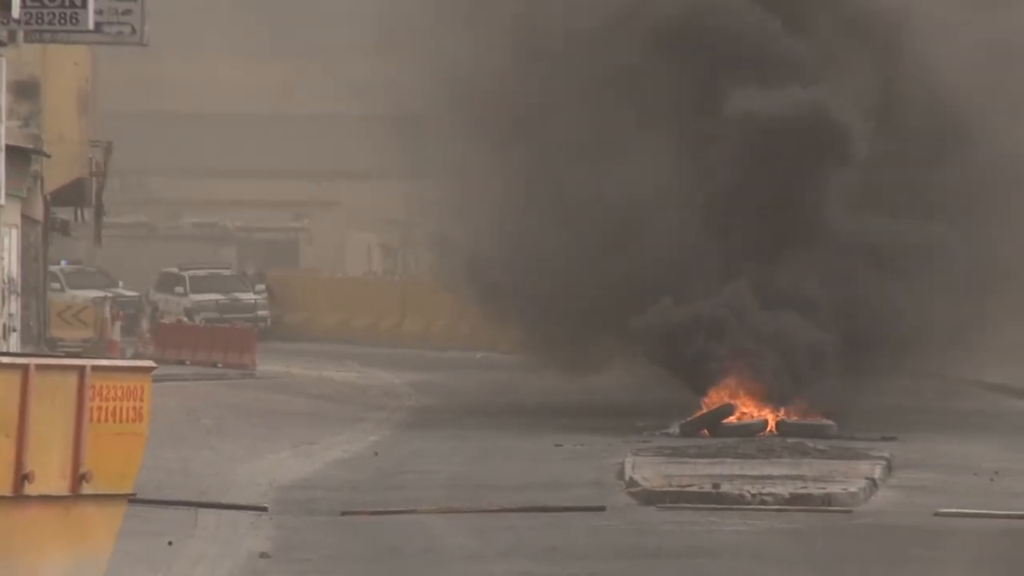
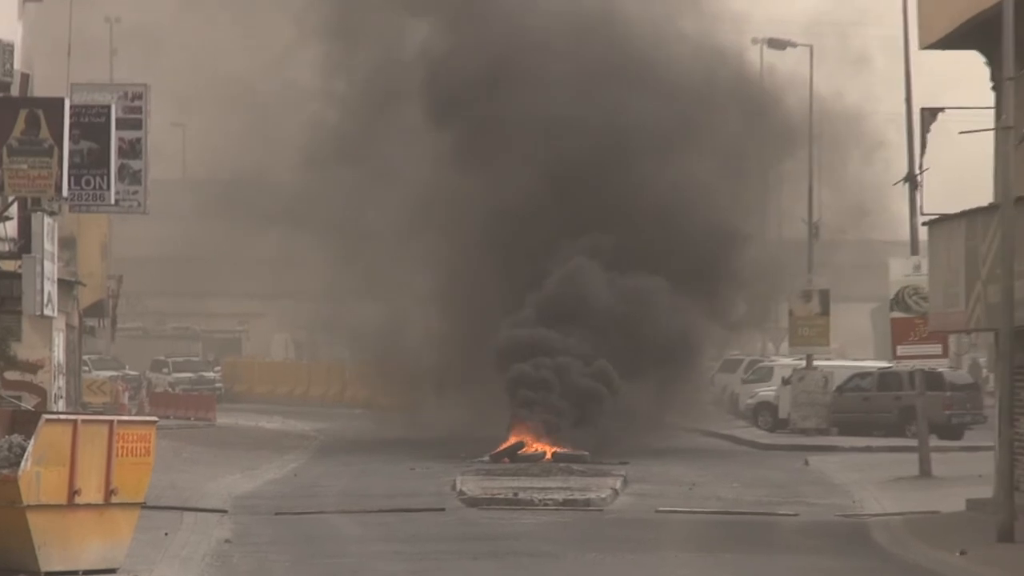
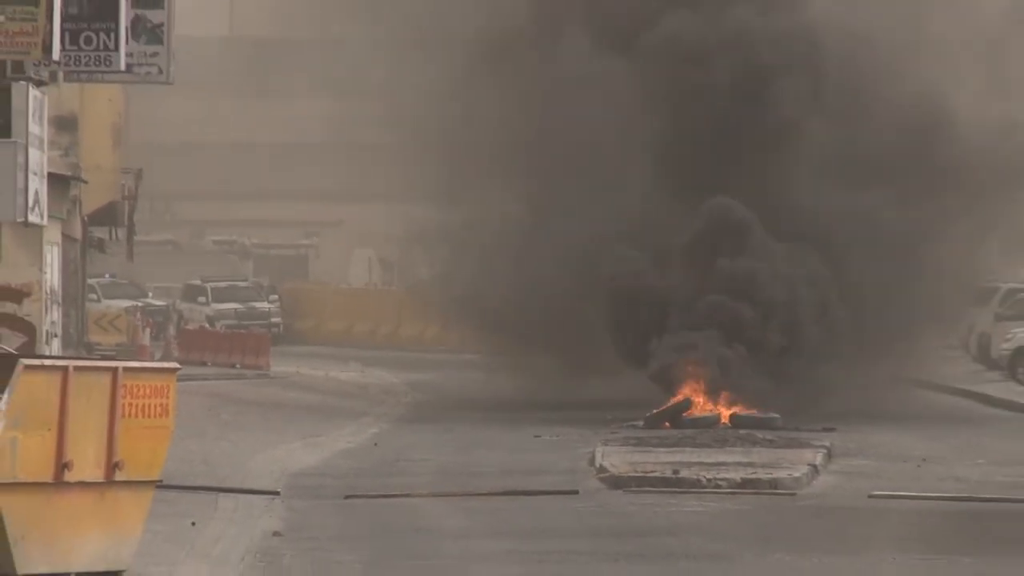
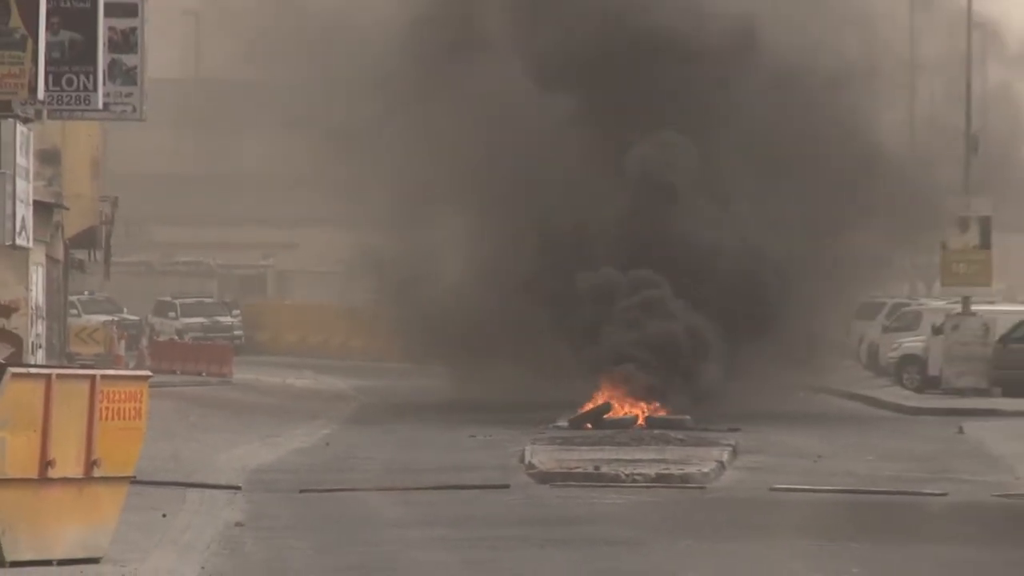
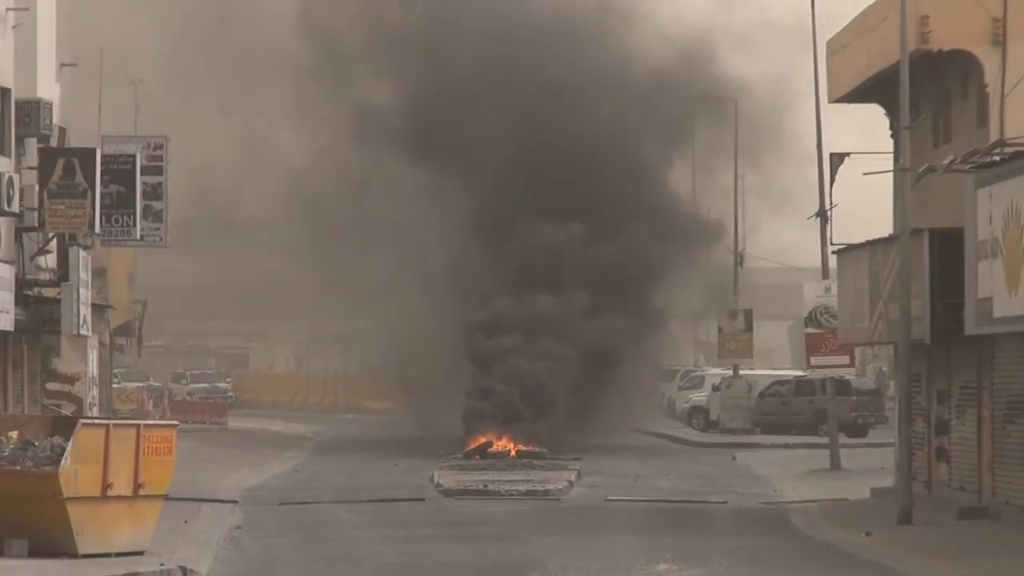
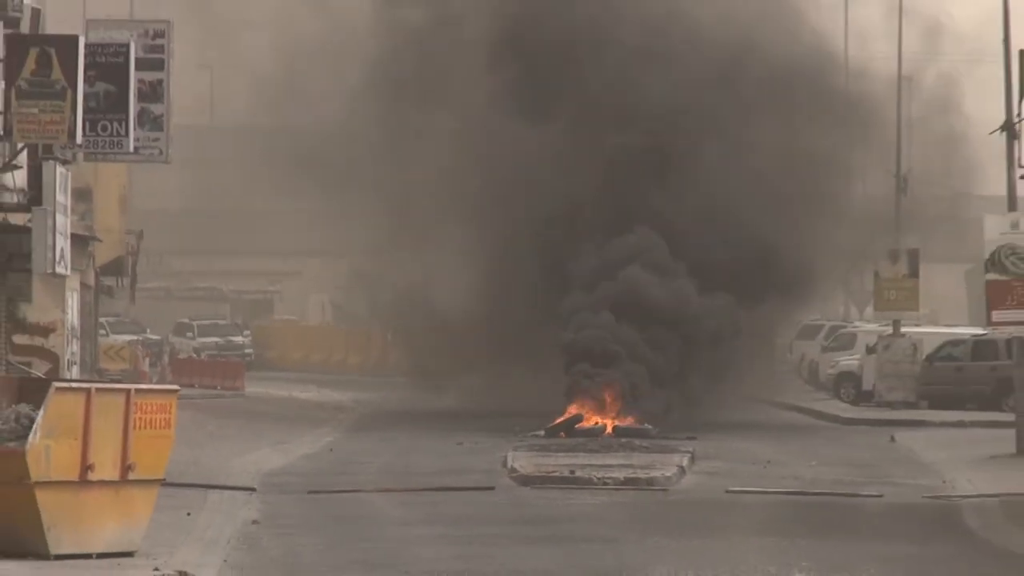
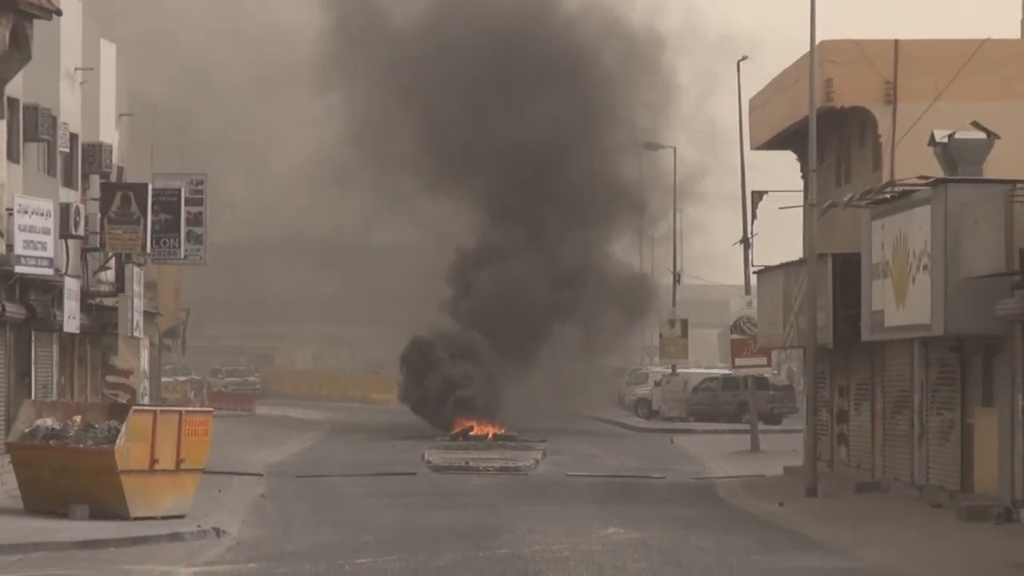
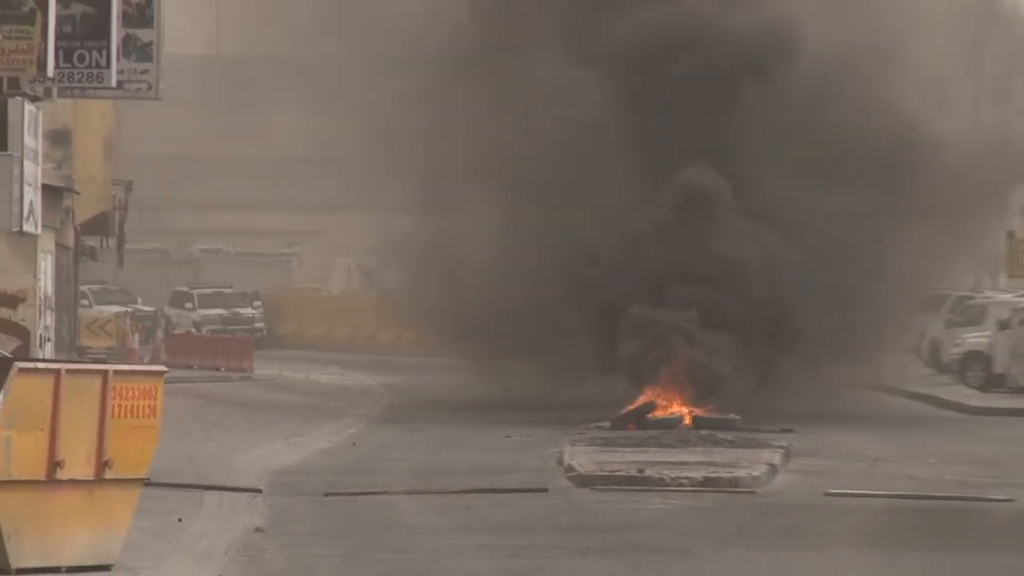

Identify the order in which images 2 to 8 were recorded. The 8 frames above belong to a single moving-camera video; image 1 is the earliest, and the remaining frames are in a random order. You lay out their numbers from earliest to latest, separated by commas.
3, 8, 4, 6, 2, 5, 7
